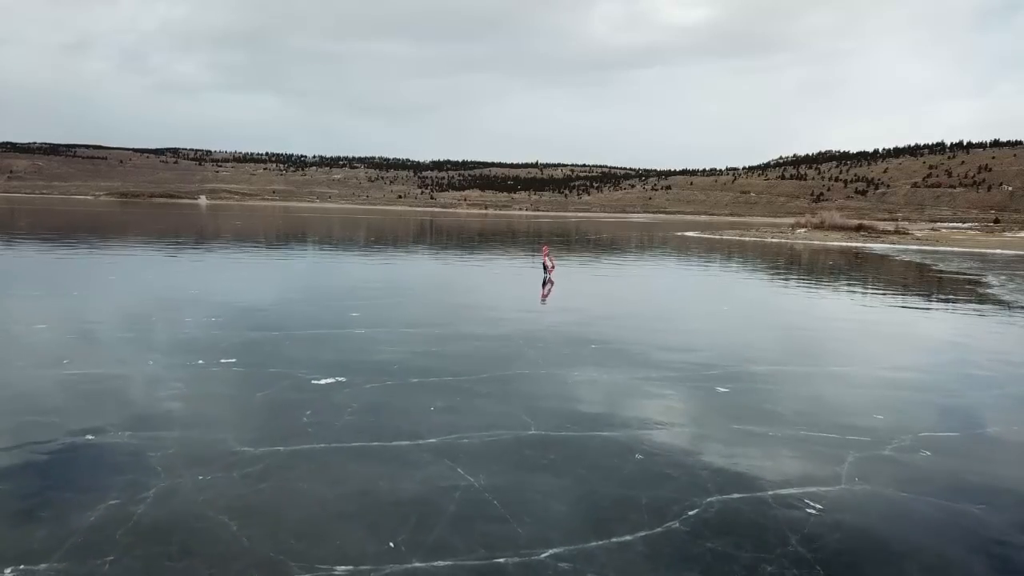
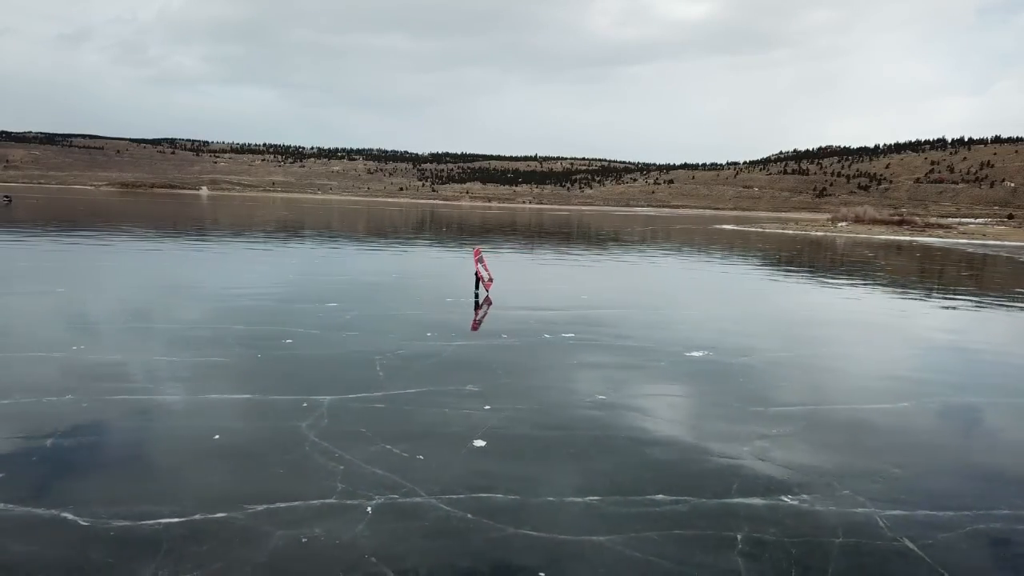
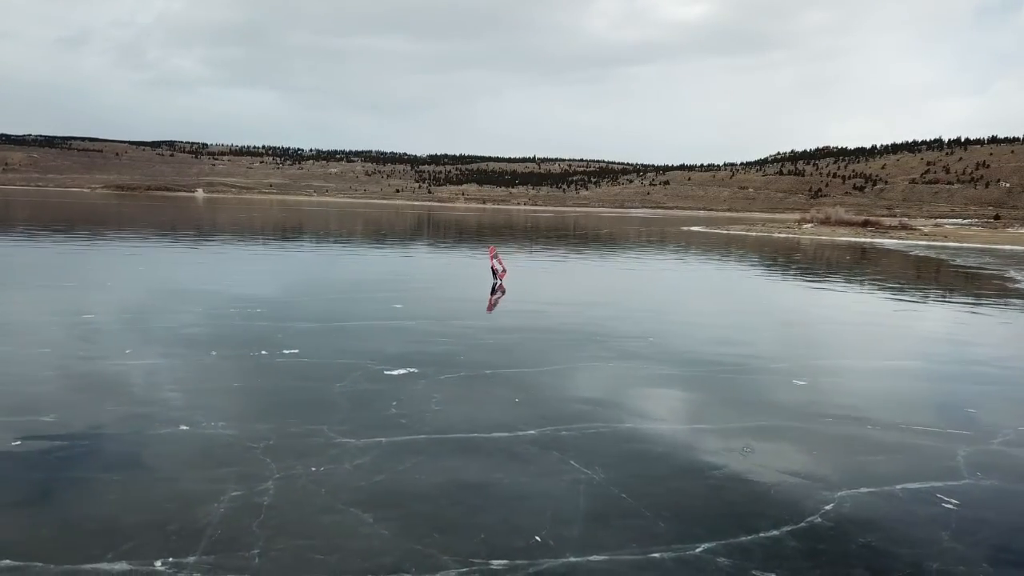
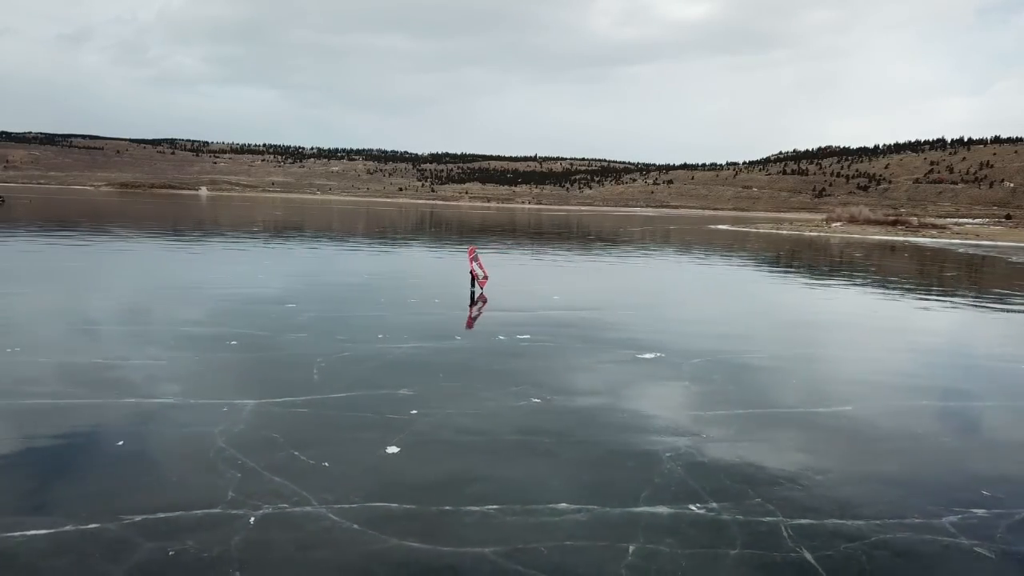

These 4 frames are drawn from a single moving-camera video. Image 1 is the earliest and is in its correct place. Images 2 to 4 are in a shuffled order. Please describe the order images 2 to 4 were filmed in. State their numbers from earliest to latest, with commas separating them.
3, 4, 2
